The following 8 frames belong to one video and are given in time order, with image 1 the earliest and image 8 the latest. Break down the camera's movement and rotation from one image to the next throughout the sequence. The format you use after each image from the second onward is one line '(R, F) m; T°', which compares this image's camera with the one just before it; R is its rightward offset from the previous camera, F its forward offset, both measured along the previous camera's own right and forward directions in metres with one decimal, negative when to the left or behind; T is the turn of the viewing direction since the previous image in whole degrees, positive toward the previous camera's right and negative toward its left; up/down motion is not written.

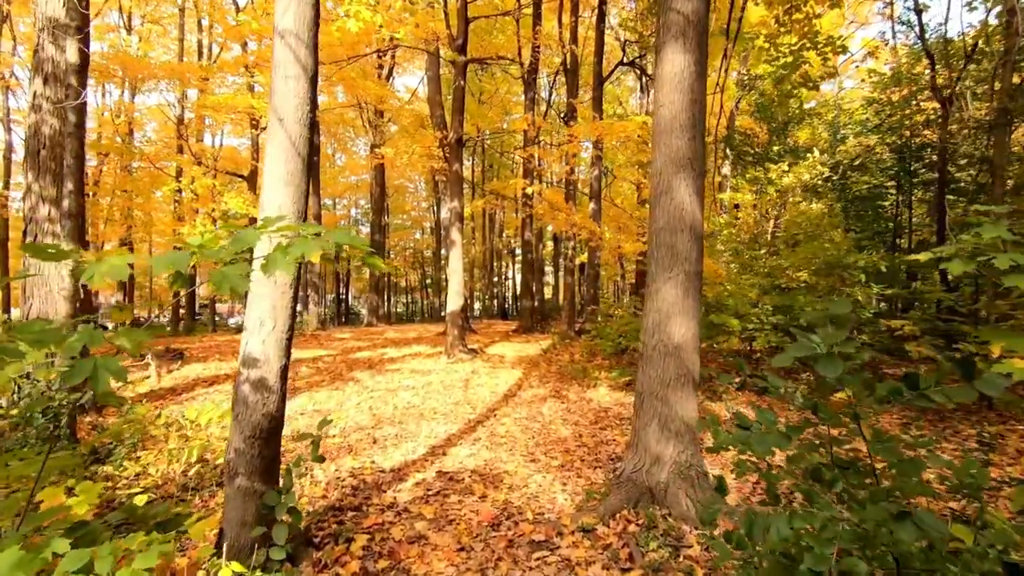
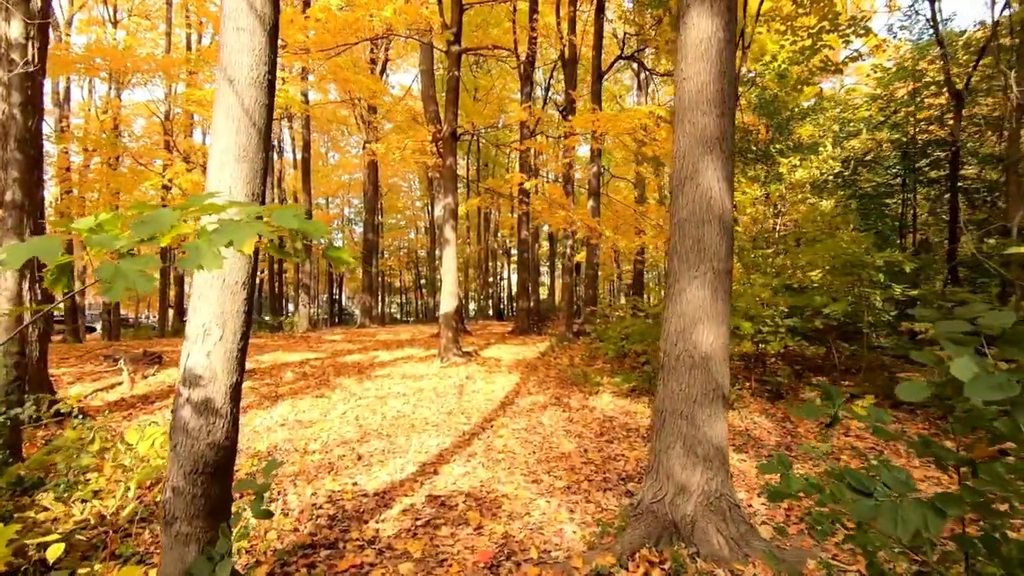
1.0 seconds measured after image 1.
(0.0, +0.5) m; +1°
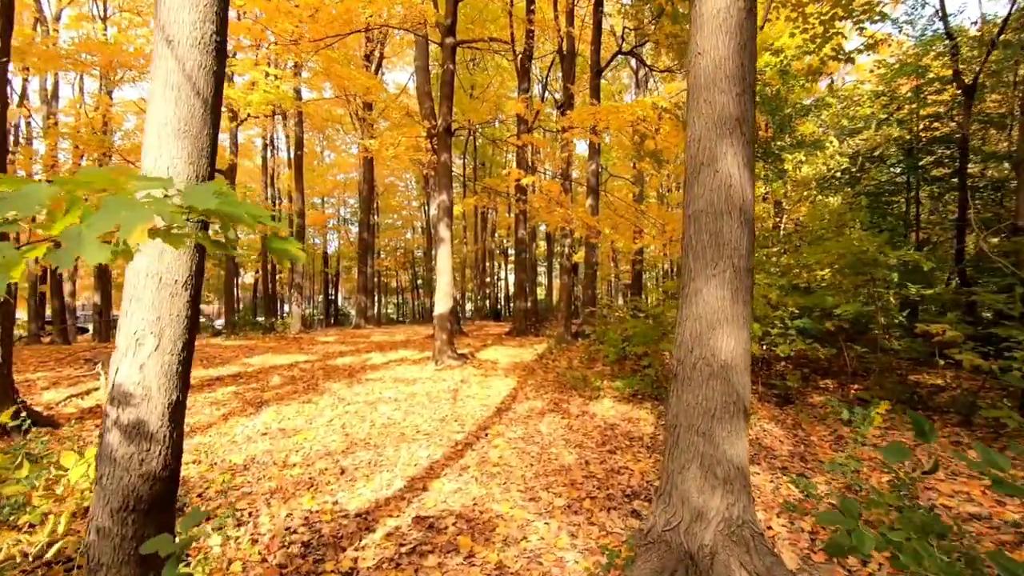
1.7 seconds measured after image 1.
(0.0, +0.3) m; 0°
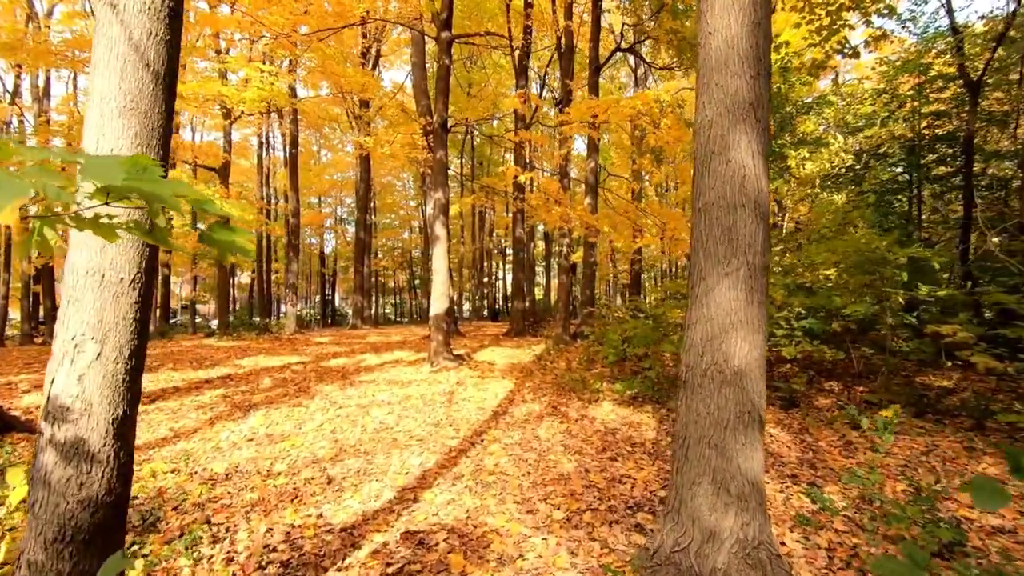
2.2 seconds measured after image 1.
(0.0, +0.2) m; 0°
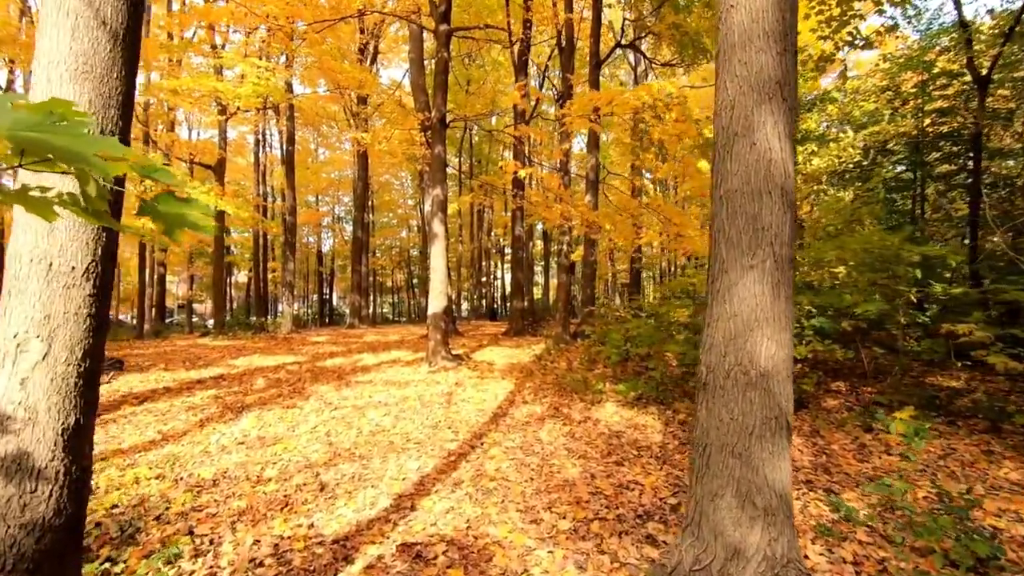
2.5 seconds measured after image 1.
(0.0, +0.2) m; 0°
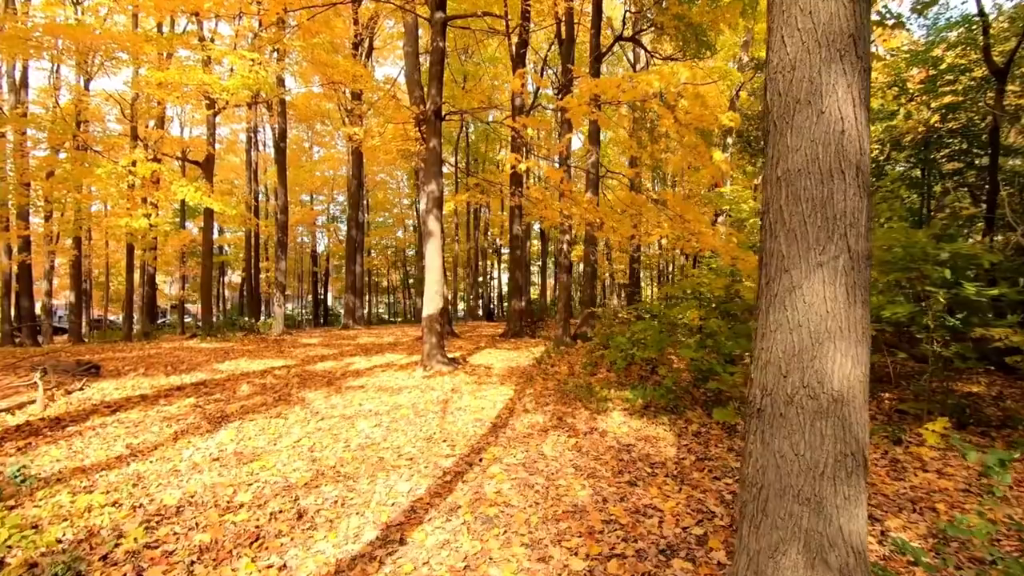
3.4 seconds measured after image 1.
(0.0, +0.4) m; 0°
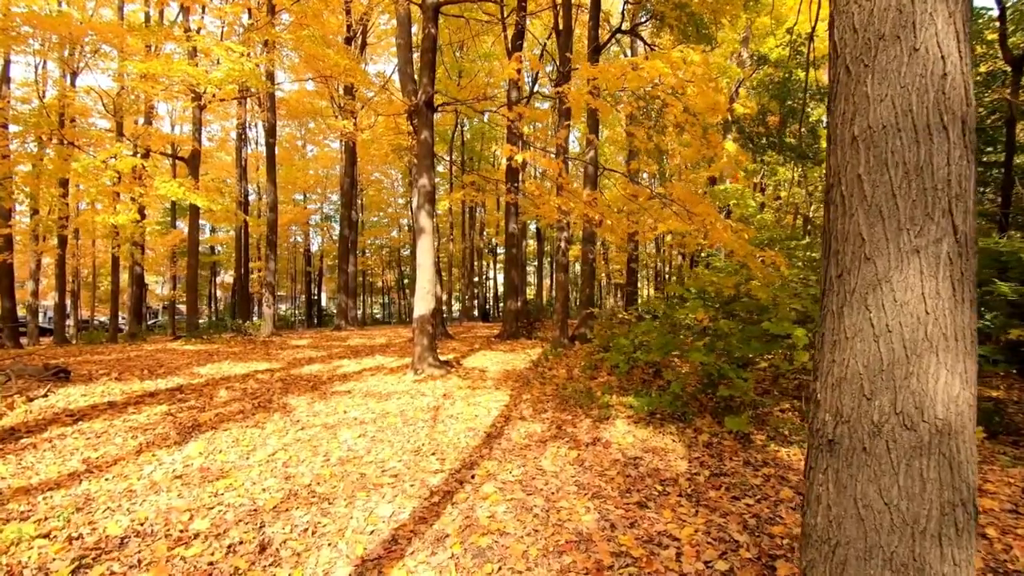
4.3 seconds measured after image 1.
(0.0, +0.4) m; 0°
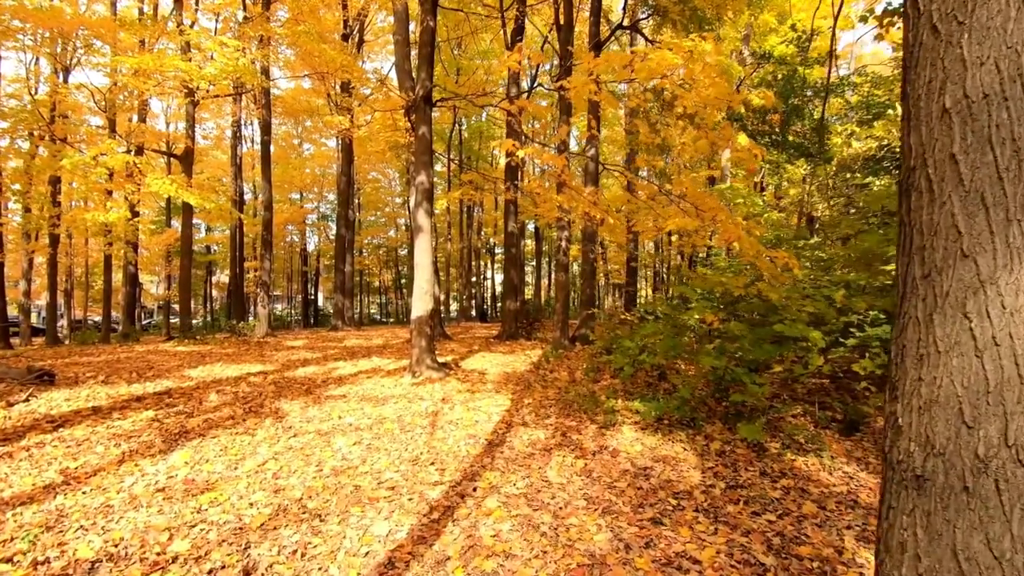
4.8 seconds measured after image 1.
(-0.1, +0.3) m; 0°
